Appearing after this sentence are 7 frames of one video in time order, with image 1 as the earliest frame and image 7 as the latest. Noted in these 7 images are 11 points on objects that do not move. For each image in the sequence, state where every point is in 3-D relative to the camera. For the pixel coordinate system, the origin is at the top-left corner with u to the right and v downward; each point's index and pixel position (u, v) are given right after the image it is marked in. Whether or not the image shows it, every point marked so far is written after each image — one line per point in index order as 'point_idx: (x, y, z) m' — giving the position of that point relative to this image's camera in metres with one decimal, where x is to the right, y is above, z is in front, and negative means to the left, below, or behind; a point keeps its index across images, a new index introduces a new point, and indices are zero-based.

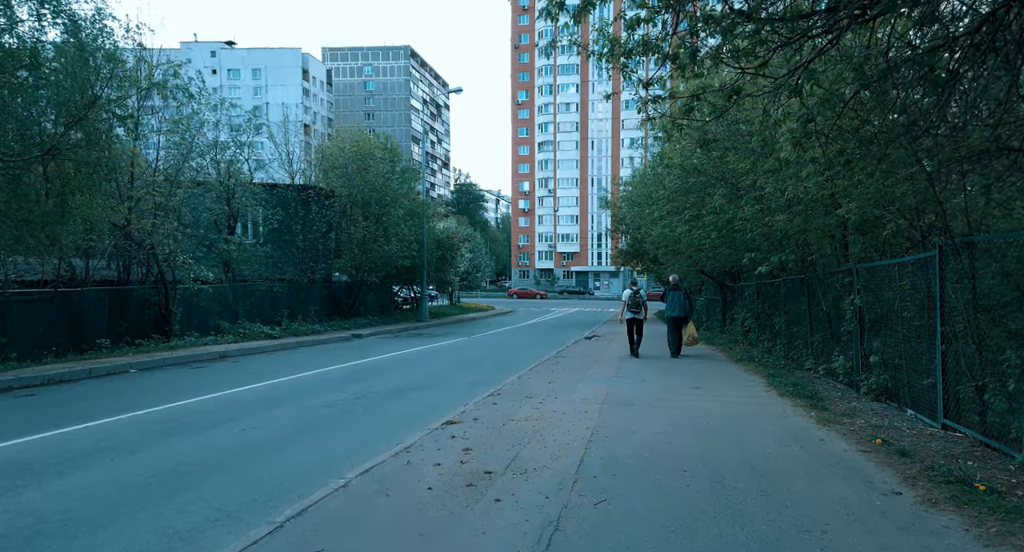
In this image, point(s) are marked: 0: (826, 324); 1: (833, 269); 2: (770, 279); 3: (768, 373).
0: (+5.0, -0.8, +12.0) m
1: (+5.0, +0.1, +11.8) m
2: (+6.1, 0.0, +17.6) m
3: (+4.3, -1.6, +12.8) m
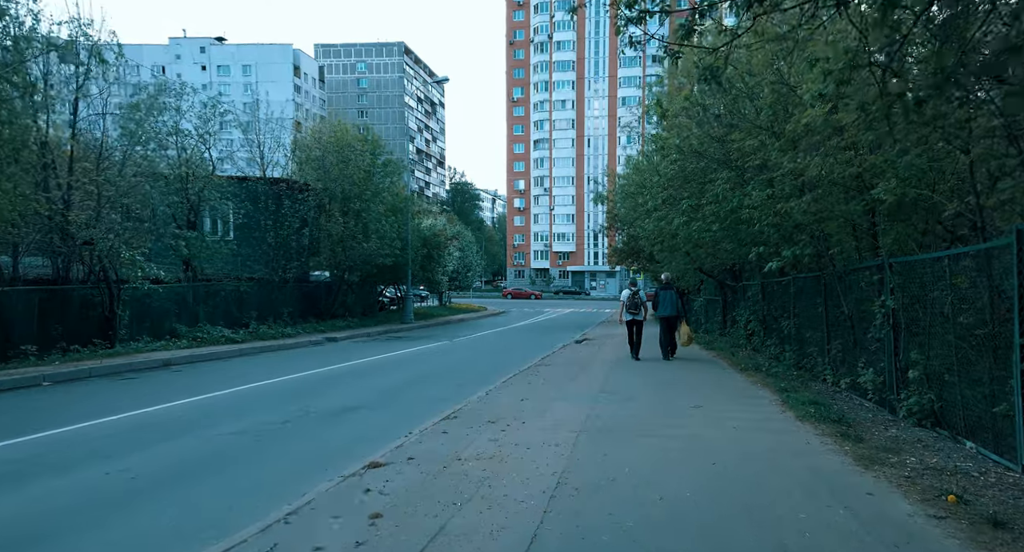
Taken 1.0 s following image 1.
0: (+4.6, -0.7, +10.3) m
1: (+4.5, +0.2, +10.0) m
2: (+5.6, 0.0, +15.9) m
3: (+3.8, -1.6, +11.0) m
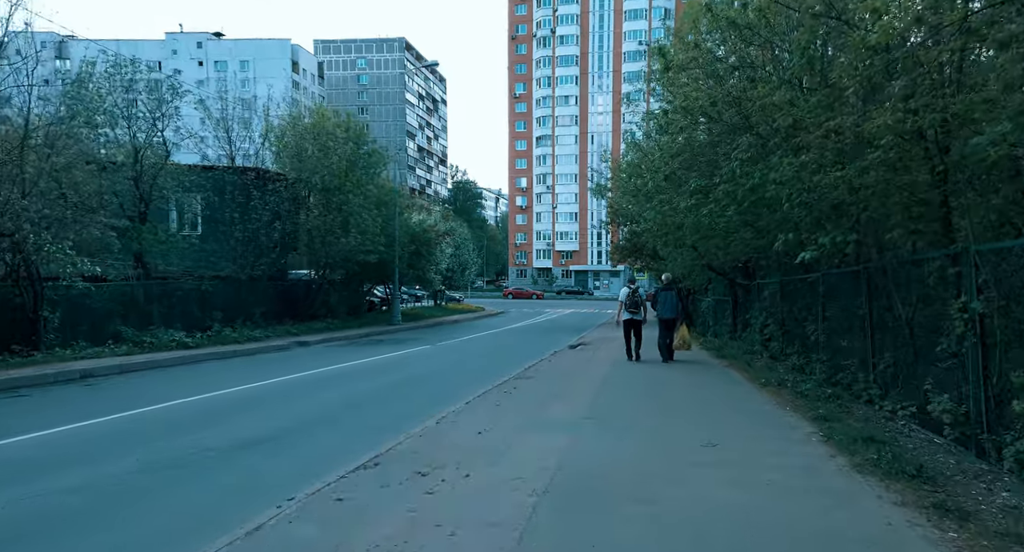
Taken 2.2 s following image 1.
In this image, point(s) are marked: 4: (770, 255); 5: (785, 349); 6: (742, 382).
0: (+4.1, -0.7, +7.9) m
1: (+4.1, +0.2, +7.7) m
2: (+5.2, +0.1, +13.6) m
3: (+3.4, -1.5, +8.7) m
4: (+5.2, +0.5, +15.3) m
5: (+5.3, -1.4, +14.7) m
6: (+3.8, -1.7, +12.8) m
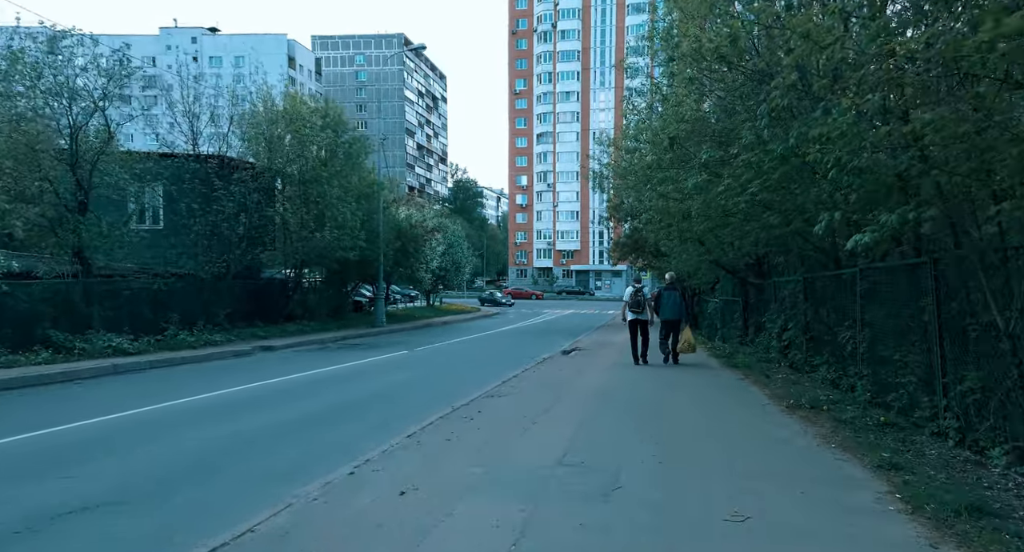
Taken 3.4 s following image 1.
0: (+3.7, -0.6, +5.7) m
1: (+3.7, +0.3, +5.5) m
2: (+4.8, +0.1, +11.3) m
3: (+3.0, -1.5, +6.5) m
4: (+4.8, +0.5, +13.0) m
5: (+5.0, -1.3, +12.5) m
6: (+3.4, -1.7, +10.6) m
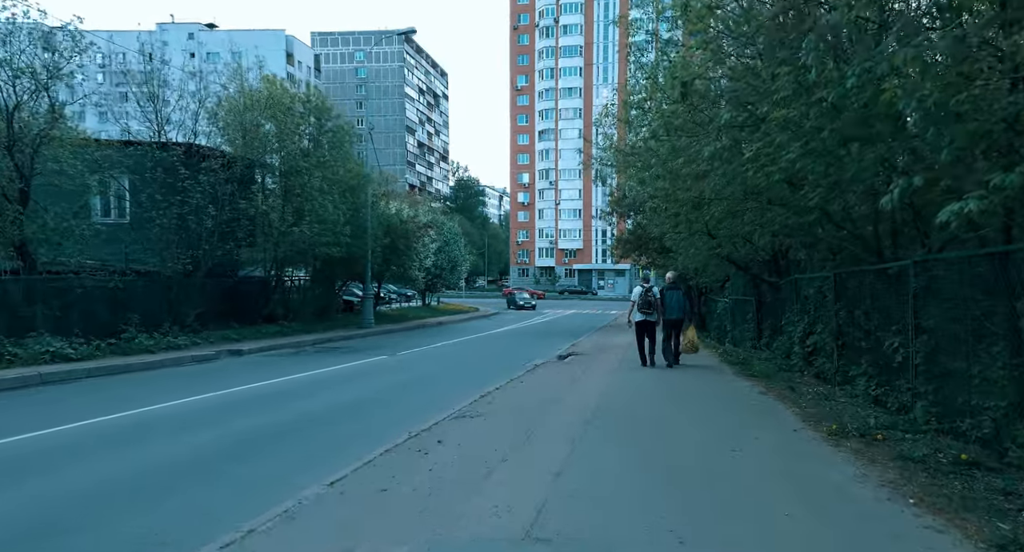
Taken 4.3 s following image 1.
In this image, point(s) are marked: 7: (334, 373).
0: (+3.4, -0.6, +3.9) m
1: (+3.4, +0.3, +3.7) m
2: (+4.6, +0.2, +9.5) m
3: (+2.7, -1.4, +4.7) m
4: (+4.5, +0.6, +11.2) m
5: (+4.7, -1.3, +10.6) m
6: (+3.2, -1.6, +8.8) m
7: (-4.2, -2.3, +17.6) m
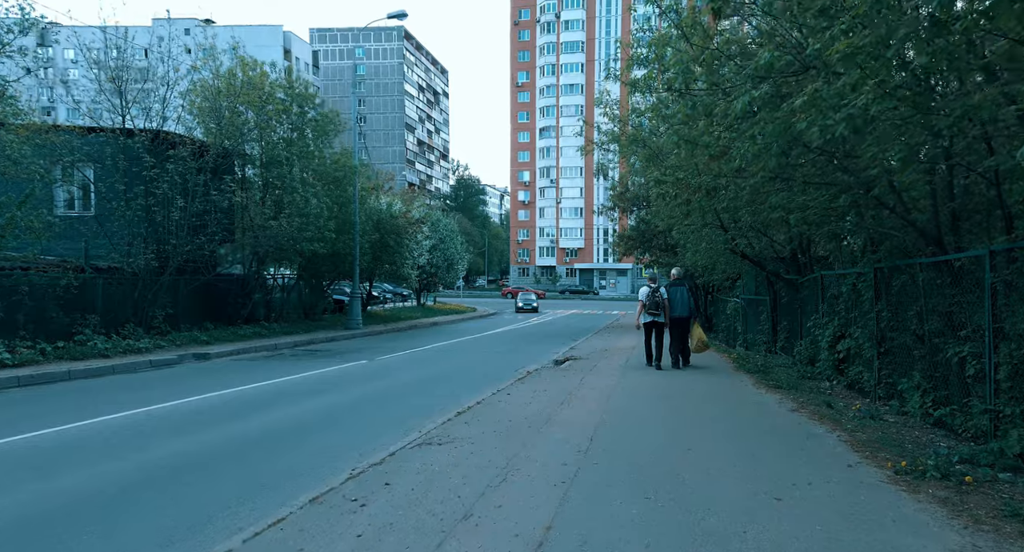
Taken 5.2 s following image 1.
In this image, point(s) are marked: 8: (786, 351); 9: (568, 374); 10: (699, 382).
0: (+3.2, -0.5, +2.3) m
1: (+3.2, +0.4, +2.1) m
2: (+4.4, +0.3, +7.9) m
3: (+2.5, -1.4, +3.0) m
4: (+4.4, +0.6, +9.6) m
5: (+4.5, -1.2, +9.0) m
6: (+3.0, -1.5, +7.1) m
7: (-4.3, -2.2, +16.0) m
8: (+5.7, -1.6, +15.8) m
9: (+1.0, -1.9, +15.0) m
10: (+3.3, -1.9, +13.3) m
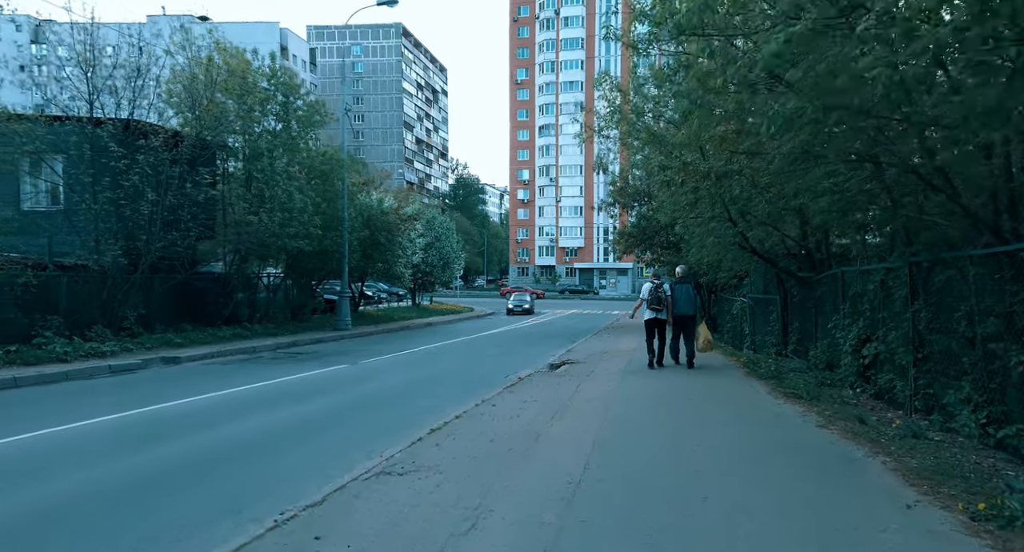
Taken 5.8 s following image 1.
0: (+3.1, -0.4, +1.1) m
1: (+3.0, +0.5, +0.9) m
2: (+4.2, +0.3, +6.7) m
3: (+2.3, -1.3, +1.9) m
4: (+4.2, +0.7, +8.4) m
5: (+4.3, -1.2, +7.8) m
6: (+2.8, -1.5, +5.9) m
7: (-4.5, -2.2, +14.8) m
8: (+5.5, -1.5, +14.6) m
9: (+0.9, -1.9, +13.8) m
10: (+3.1, -1.8, +12.1) m
